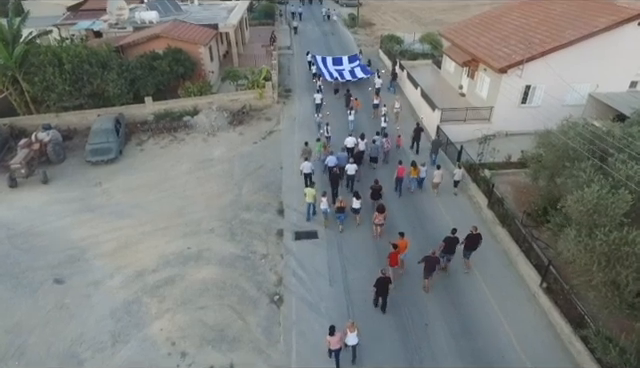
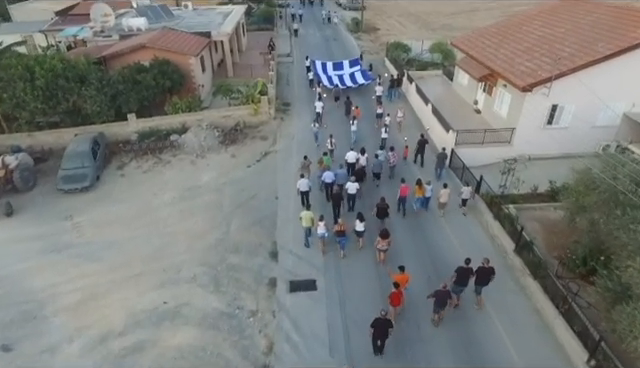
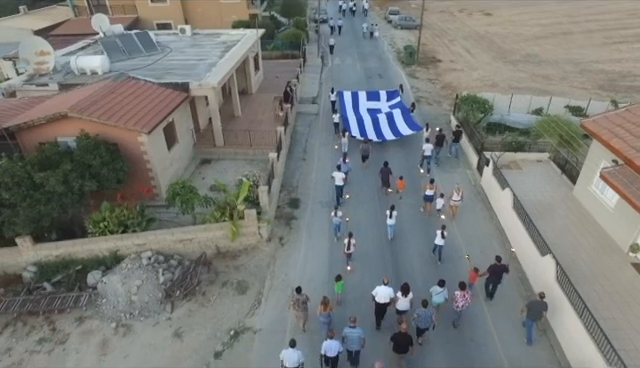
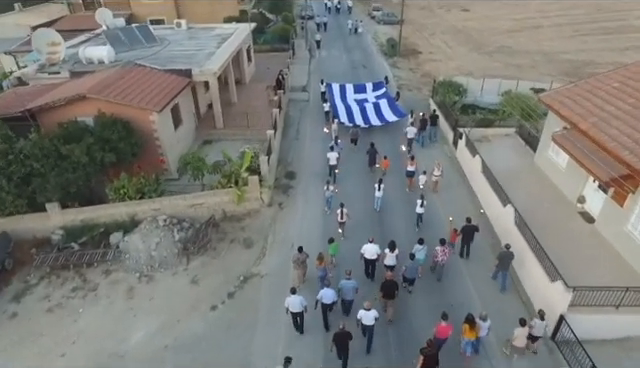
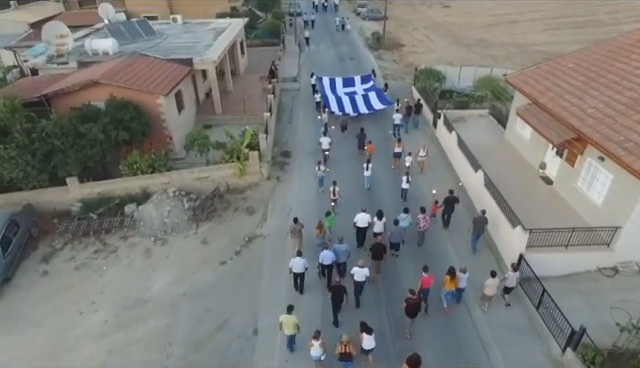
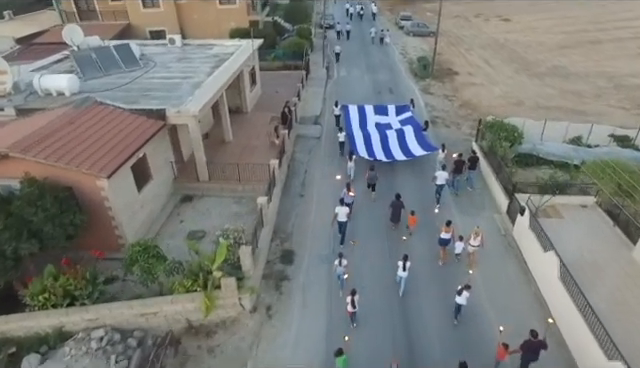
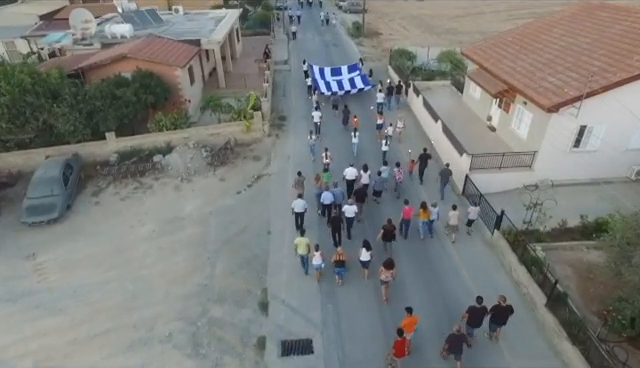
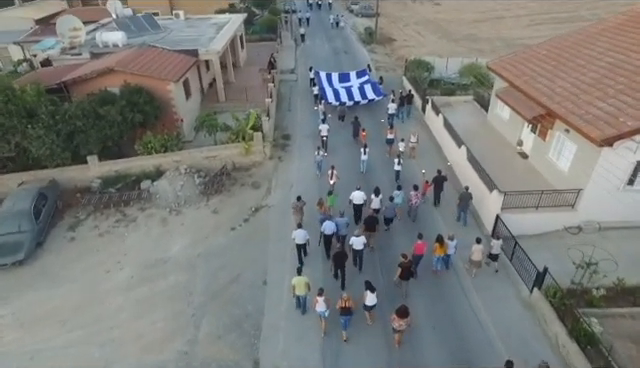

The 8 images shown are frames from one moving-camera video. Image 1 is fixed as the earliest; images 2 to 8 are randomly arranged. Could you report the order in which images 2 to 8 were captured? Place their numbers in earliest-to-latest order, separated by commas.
2, 7, 8, 5, 4, 3, 6
